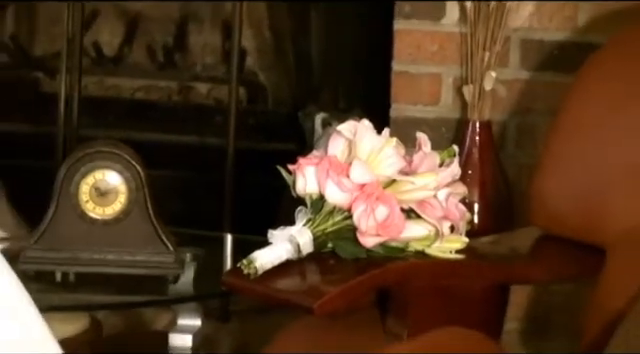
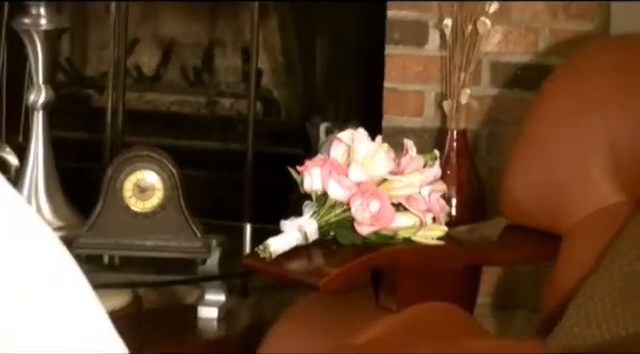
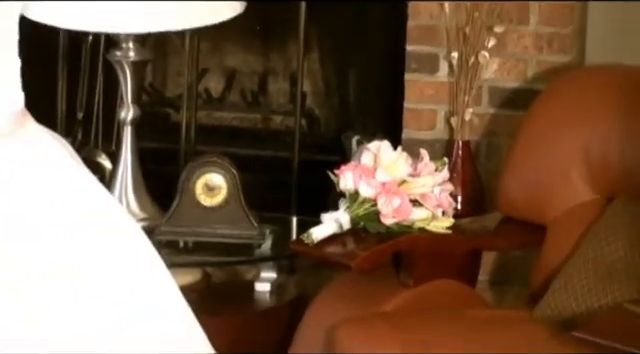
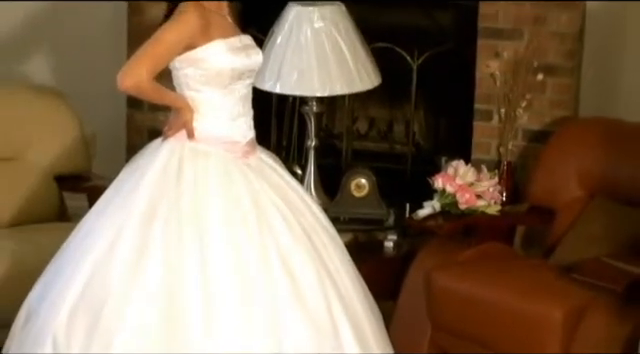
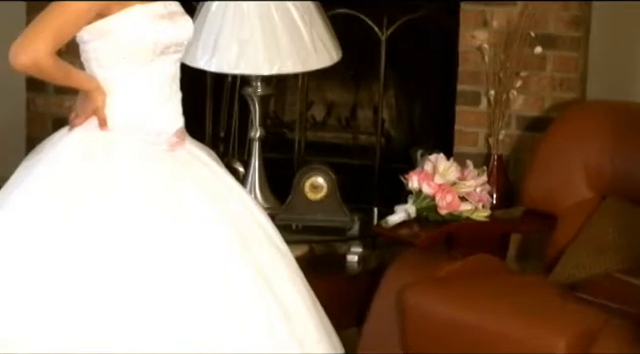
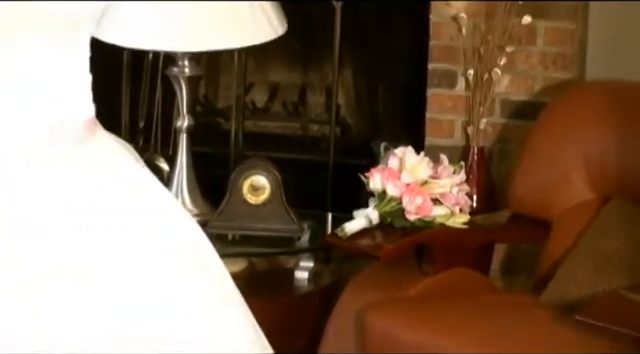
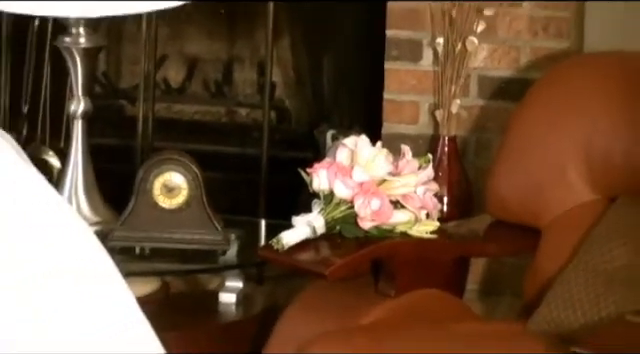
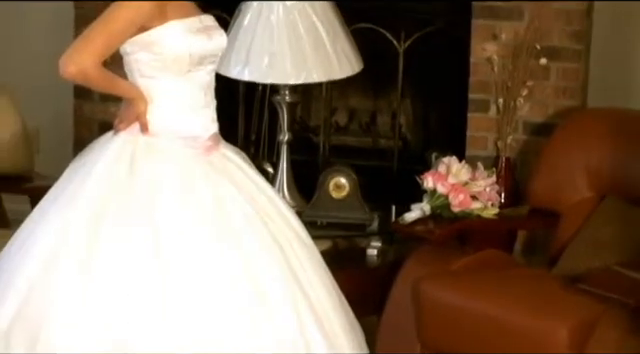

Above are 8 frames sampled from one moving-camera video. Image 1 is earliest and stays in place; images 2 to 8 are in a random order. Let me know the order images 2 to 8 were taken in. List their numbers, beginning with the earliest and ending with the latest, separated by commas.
2, 7, 3, 6, 5, 8, 4
